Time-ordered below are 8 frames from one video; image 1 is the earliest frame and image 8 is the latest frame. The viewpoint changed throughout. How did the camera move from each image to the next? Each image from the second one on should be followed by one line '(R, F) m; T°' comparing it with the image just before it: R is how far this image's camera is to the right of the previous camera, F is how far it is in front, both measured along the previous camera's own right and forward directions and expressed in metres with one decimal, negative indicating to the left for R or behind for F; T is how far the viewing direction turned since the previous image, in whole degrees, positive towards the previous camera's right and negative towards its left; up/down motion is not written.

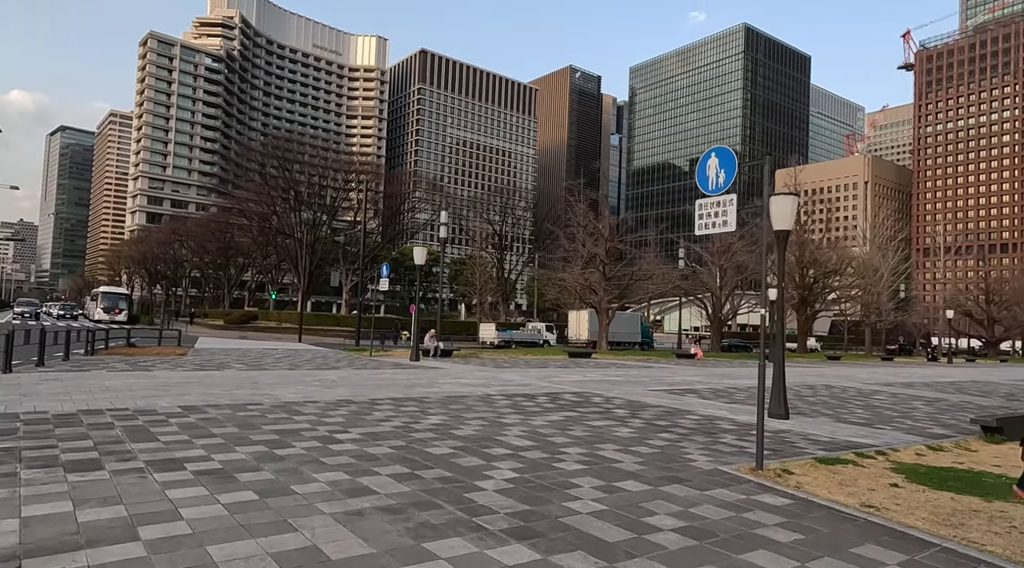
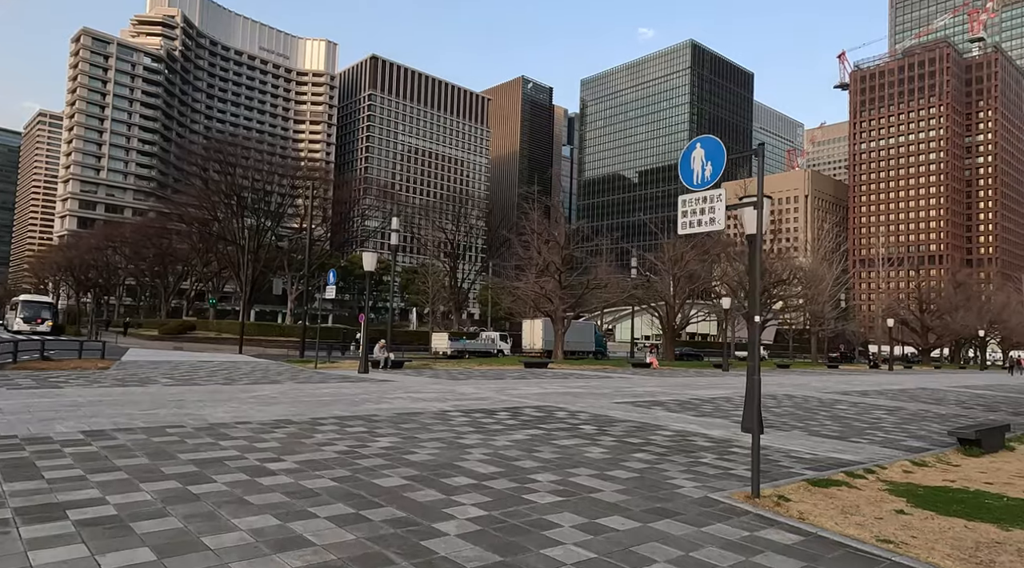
(-0.1, +0.9) m; +4°
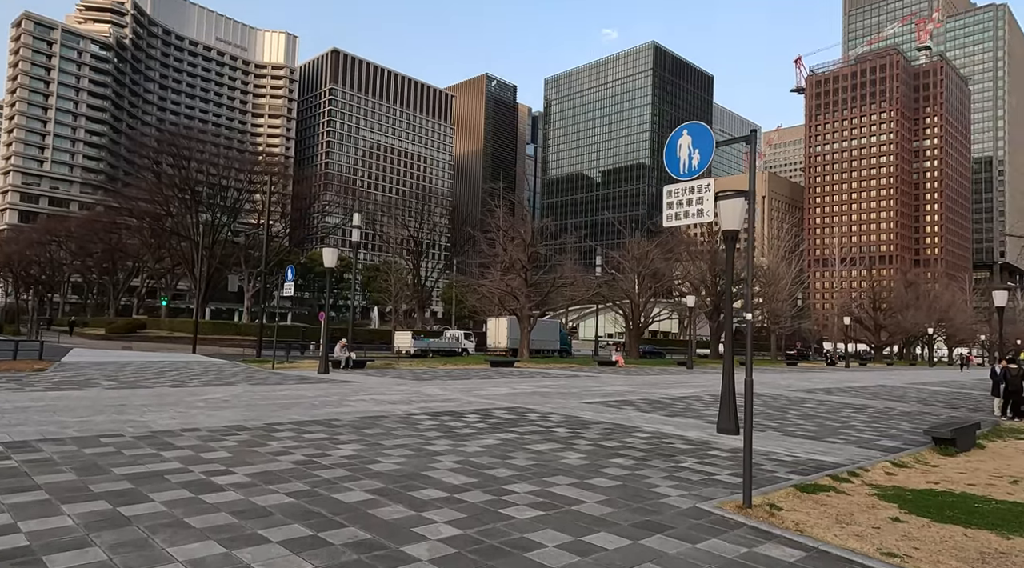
(-0.1, +0.5) m; +3°
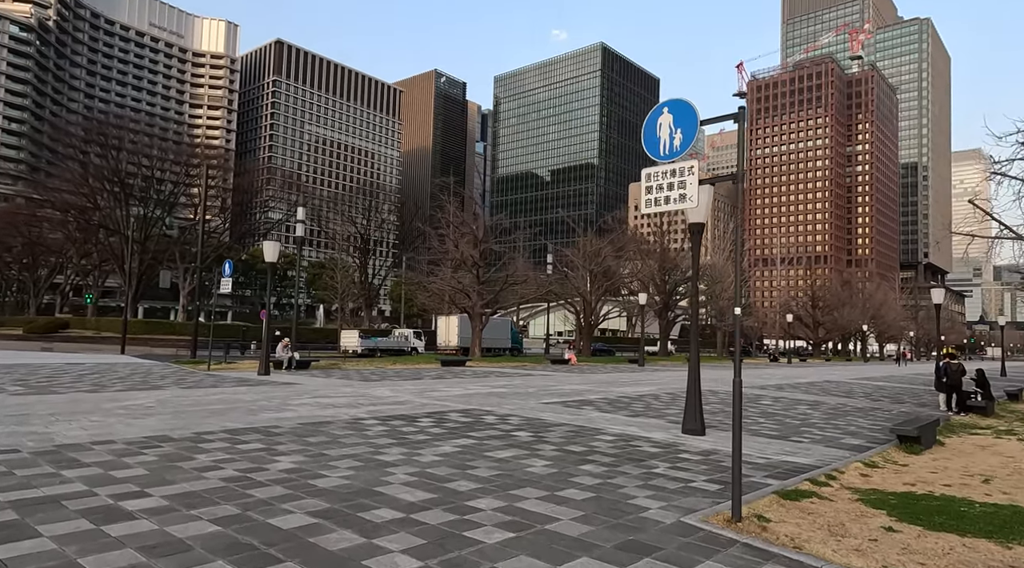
(-0.1, +0.7) m; +4°
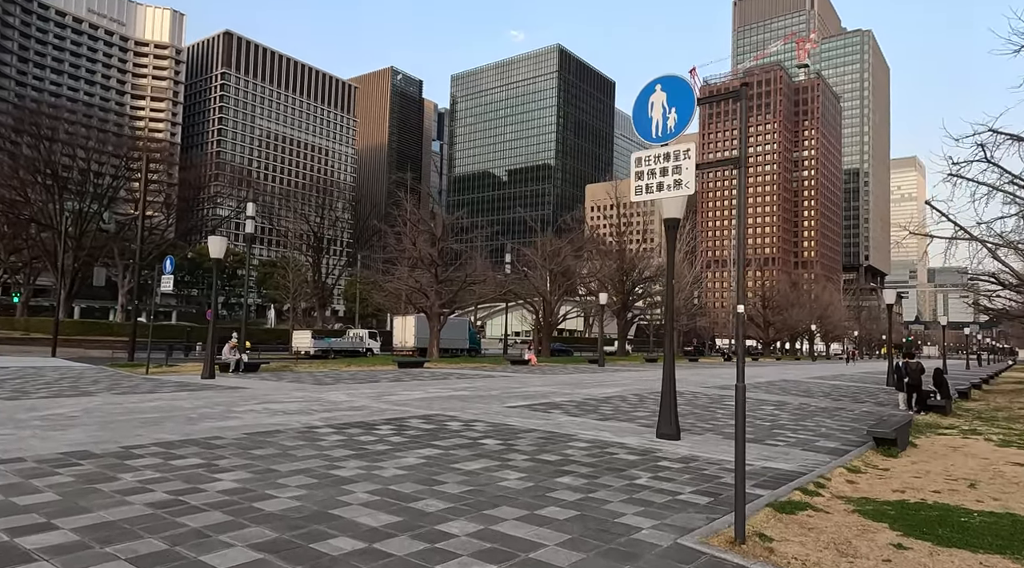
(-0.1, +0.6) m; +4°
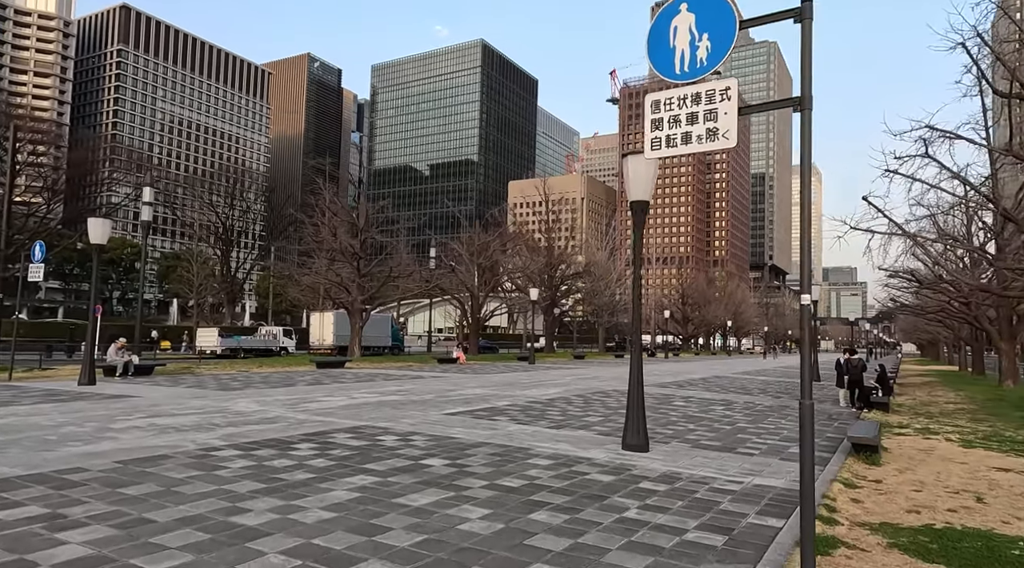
(-0.3, +1.5) m; +7°
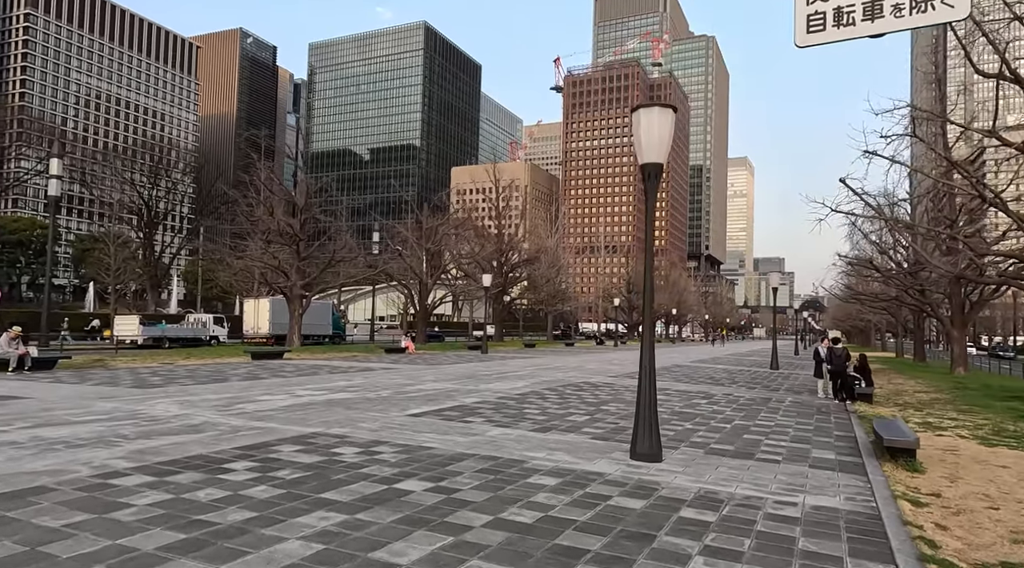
(-0.5, +1.6) m; +5°
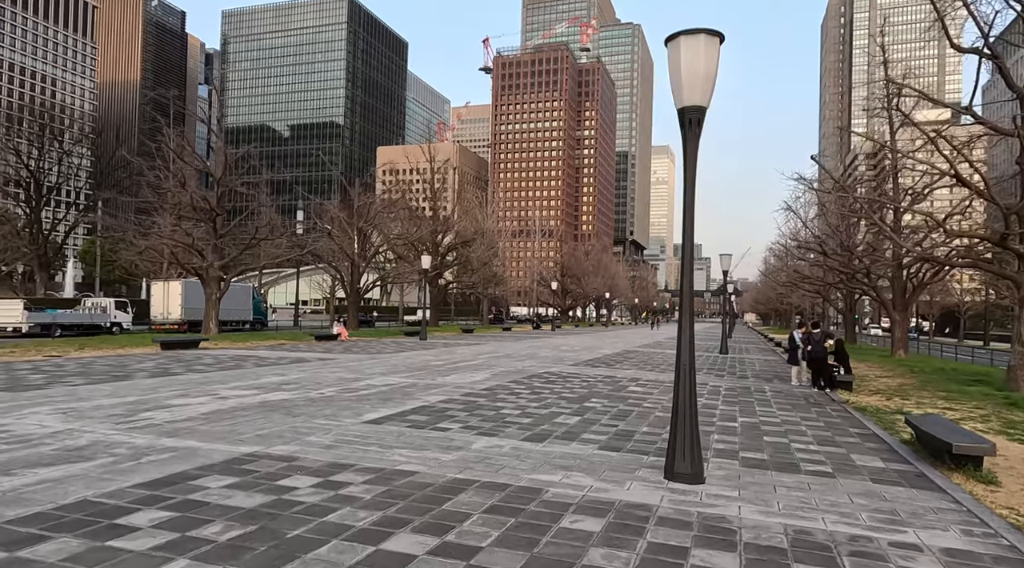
(-0.7, +1.8) m; +6°
